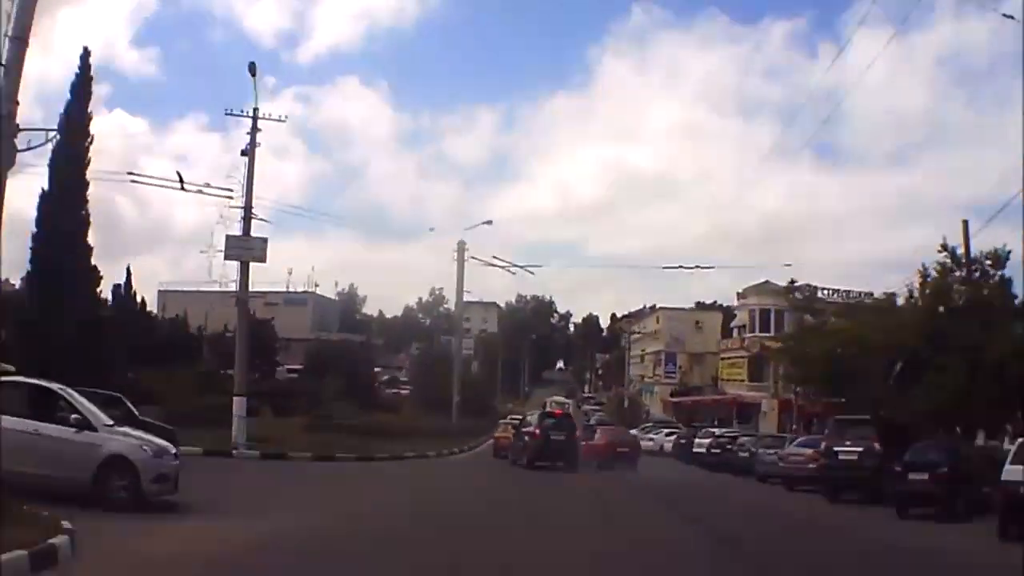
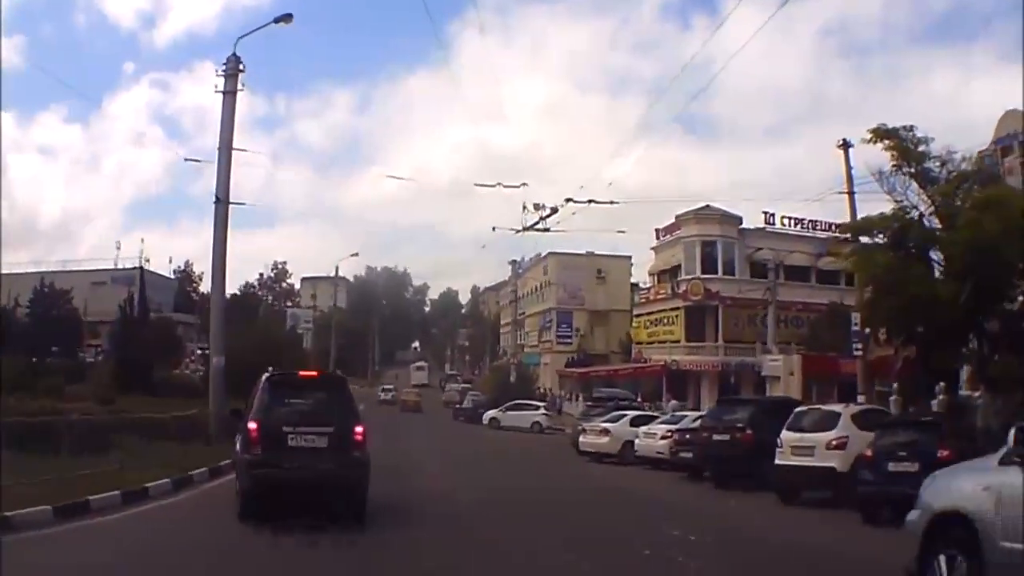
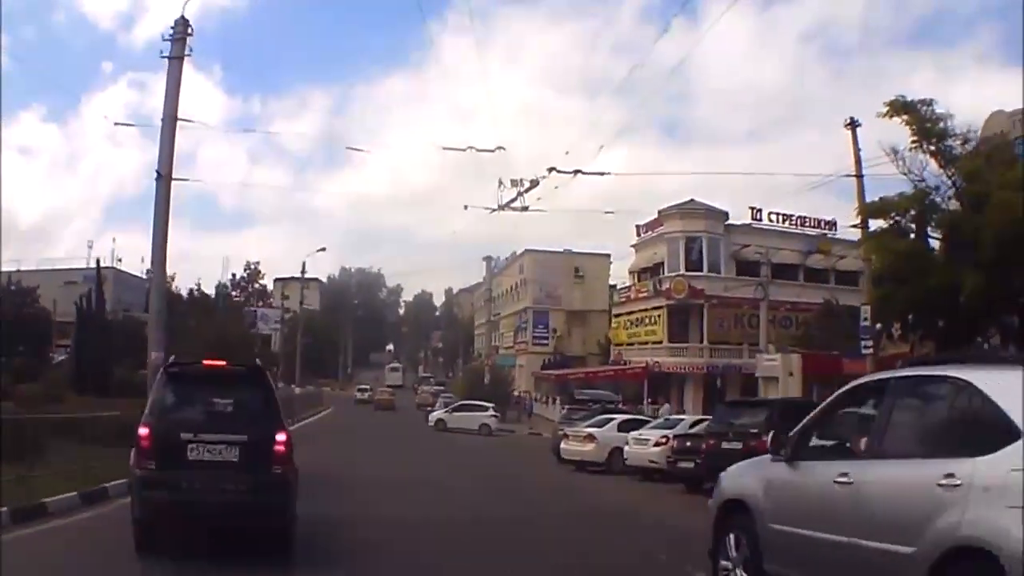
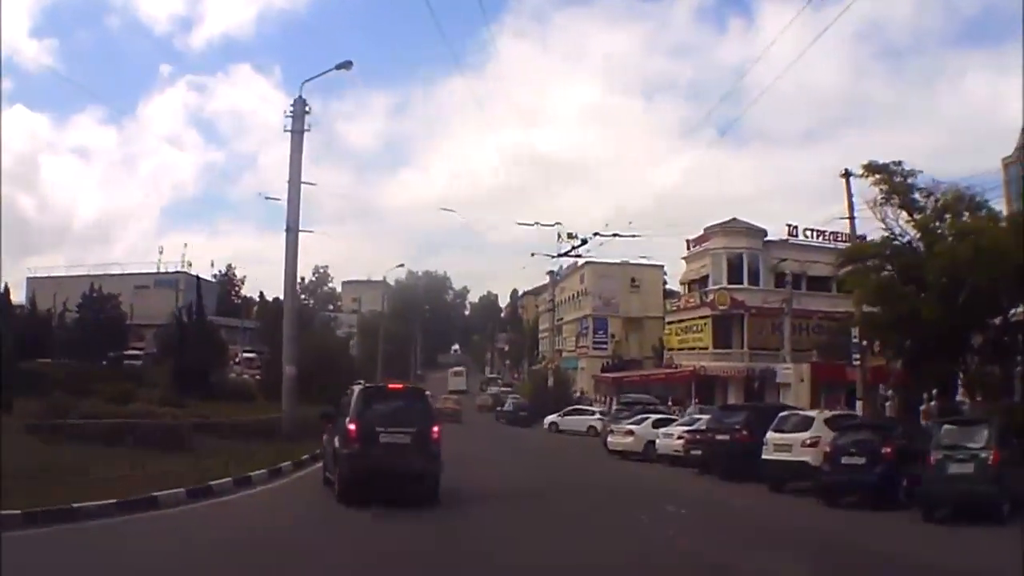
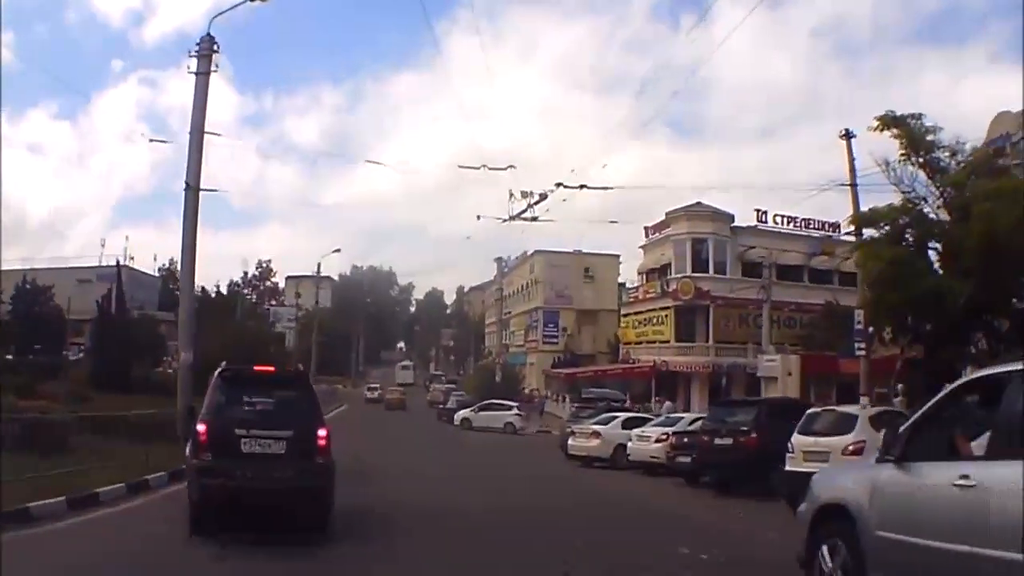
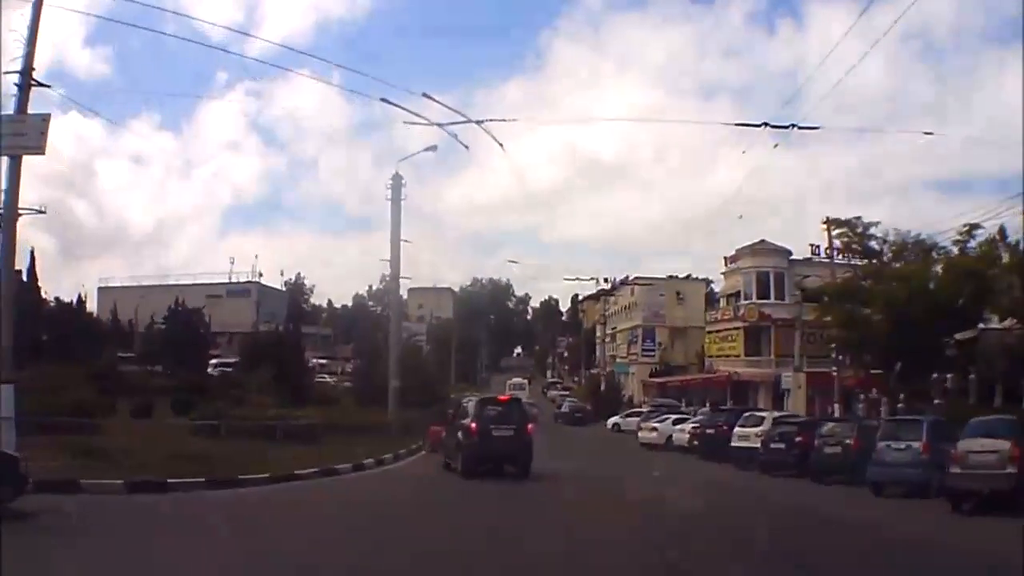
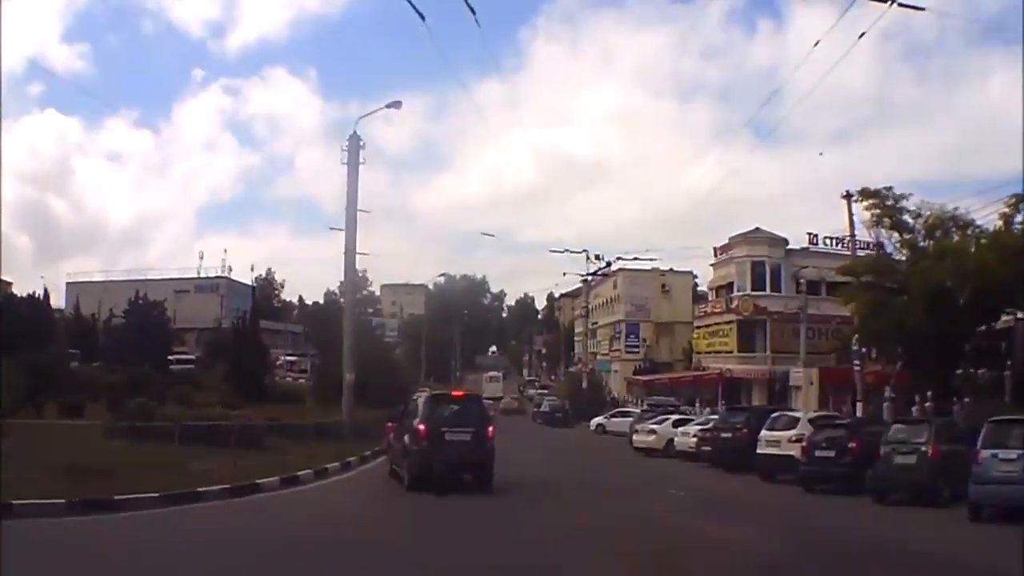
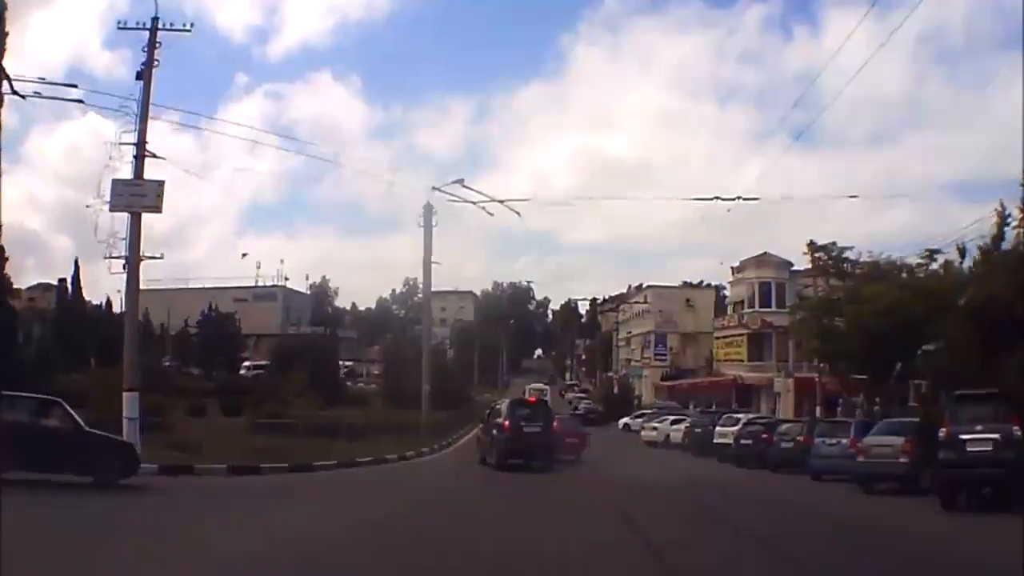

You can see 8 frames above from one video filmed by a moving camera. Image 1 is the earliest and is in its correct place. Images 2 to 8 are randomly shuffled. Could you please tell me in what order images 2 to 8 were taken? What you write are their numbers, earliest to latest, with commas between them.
8, 6, 7, 4, 2, 5, 3
